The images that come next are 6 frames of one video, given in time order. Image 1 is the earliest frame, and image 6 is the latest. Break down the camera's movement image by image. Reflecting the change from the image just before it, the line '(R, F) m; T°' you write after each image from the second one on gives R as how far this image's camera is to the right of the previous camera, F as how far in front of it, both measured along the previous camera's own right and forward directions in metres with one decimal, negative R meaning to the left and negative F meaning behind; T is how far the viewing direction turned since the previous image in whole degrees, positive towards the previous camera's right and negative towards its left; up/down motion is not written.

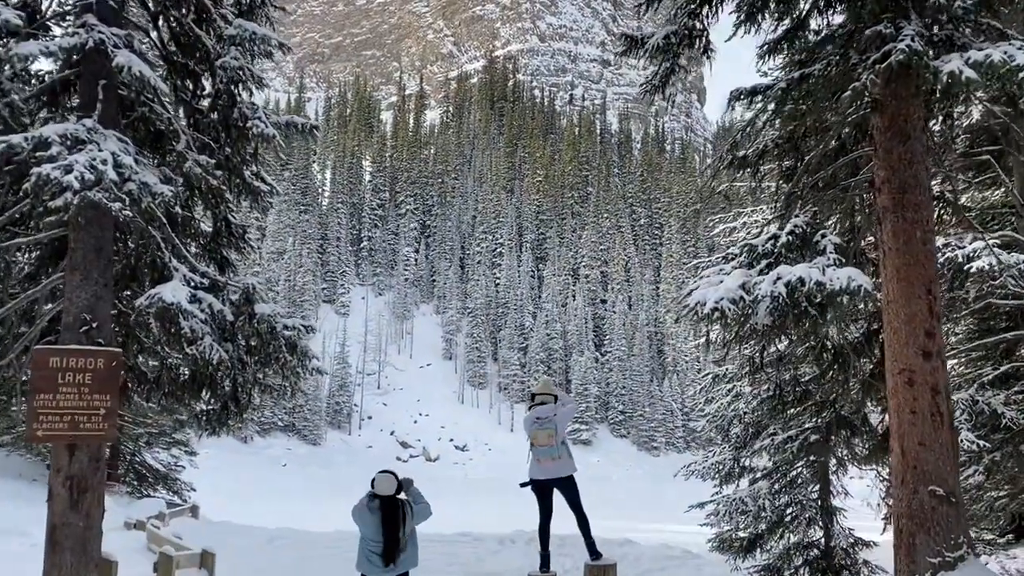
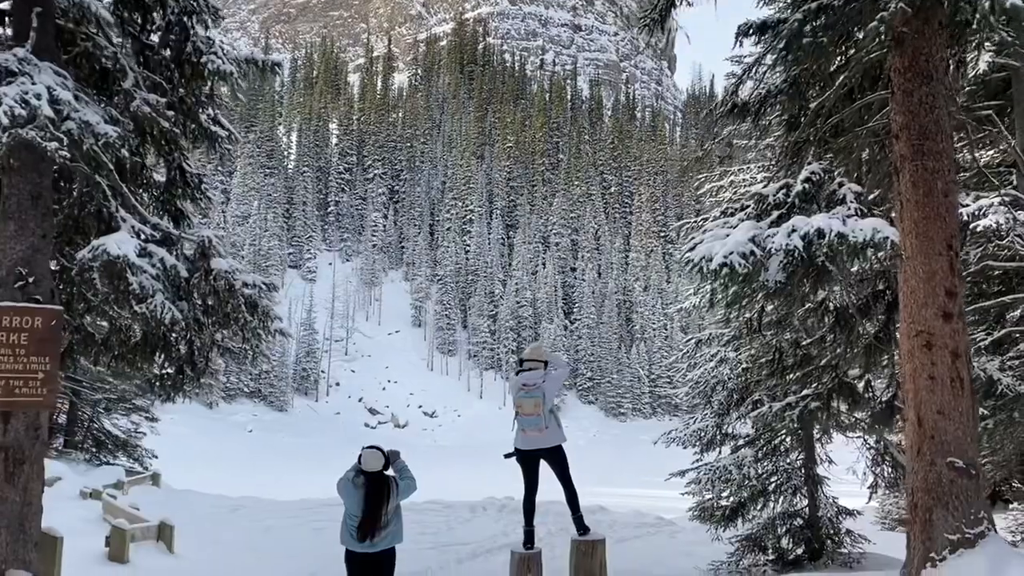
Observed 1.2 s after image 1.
(-0.1, +0.5) m; +2°
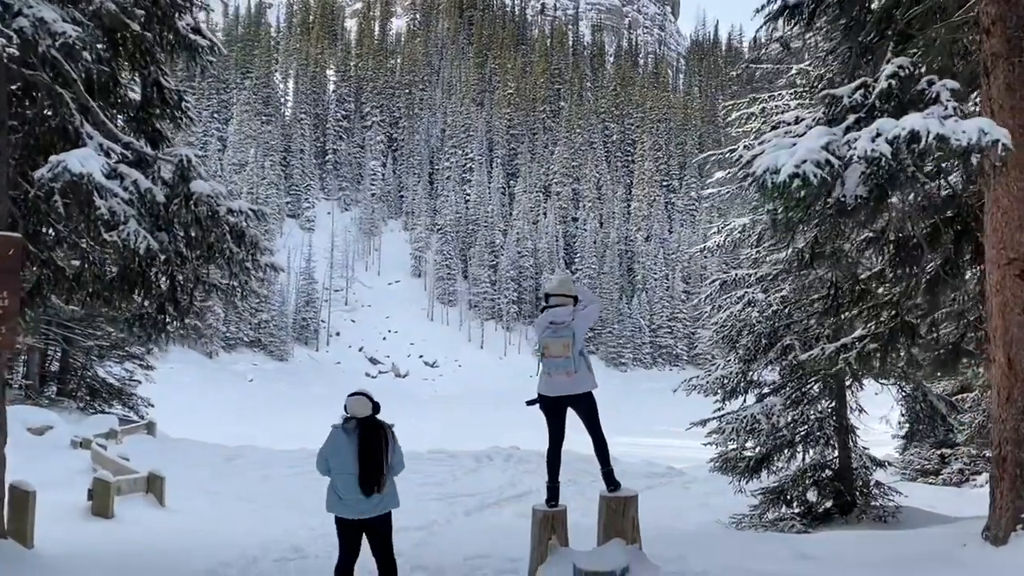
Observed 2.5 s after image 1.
(-0.1, +0.7) m; 0°
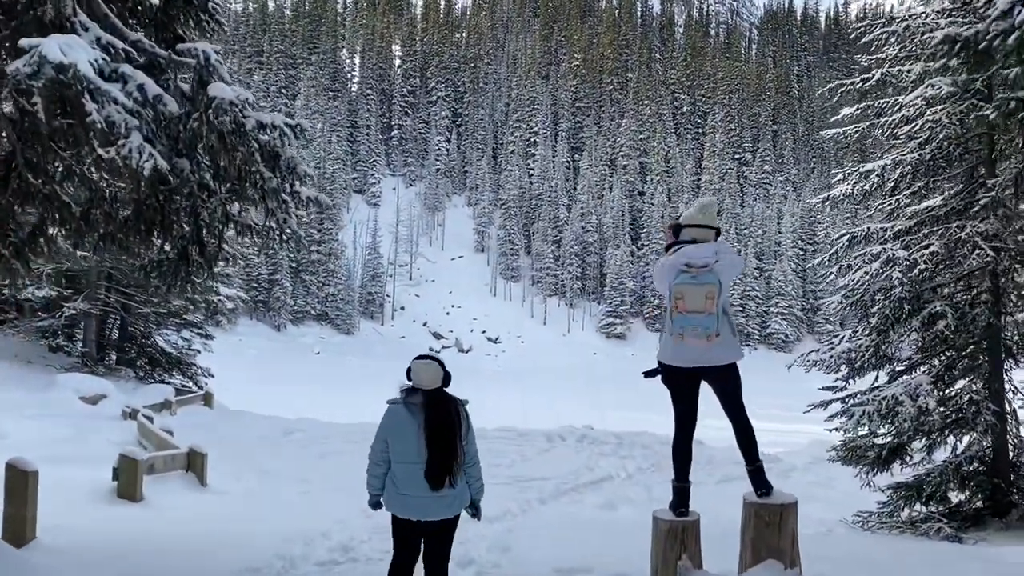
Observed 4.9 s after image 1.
(-0.2, +1.3) m; -4°
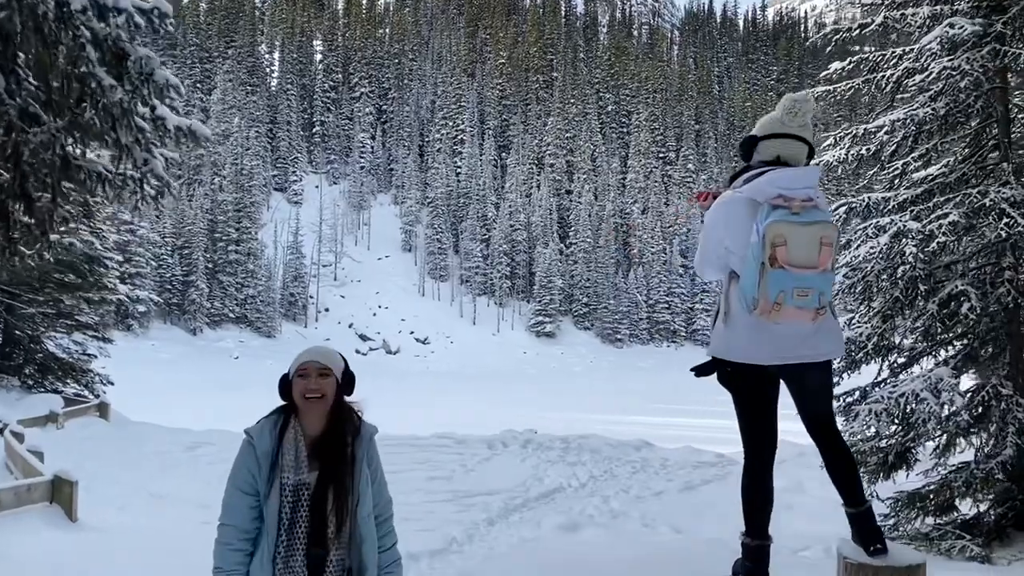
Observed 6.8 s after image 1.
(-0.1, +1.4) m; +5°
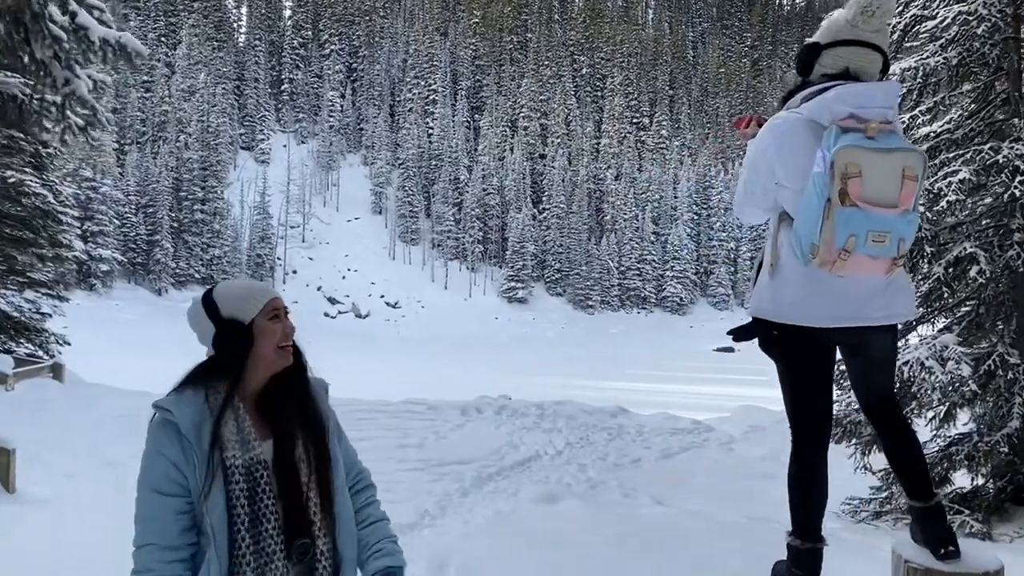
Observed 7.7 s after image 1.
(-0.1, +0.5) m; +2°
